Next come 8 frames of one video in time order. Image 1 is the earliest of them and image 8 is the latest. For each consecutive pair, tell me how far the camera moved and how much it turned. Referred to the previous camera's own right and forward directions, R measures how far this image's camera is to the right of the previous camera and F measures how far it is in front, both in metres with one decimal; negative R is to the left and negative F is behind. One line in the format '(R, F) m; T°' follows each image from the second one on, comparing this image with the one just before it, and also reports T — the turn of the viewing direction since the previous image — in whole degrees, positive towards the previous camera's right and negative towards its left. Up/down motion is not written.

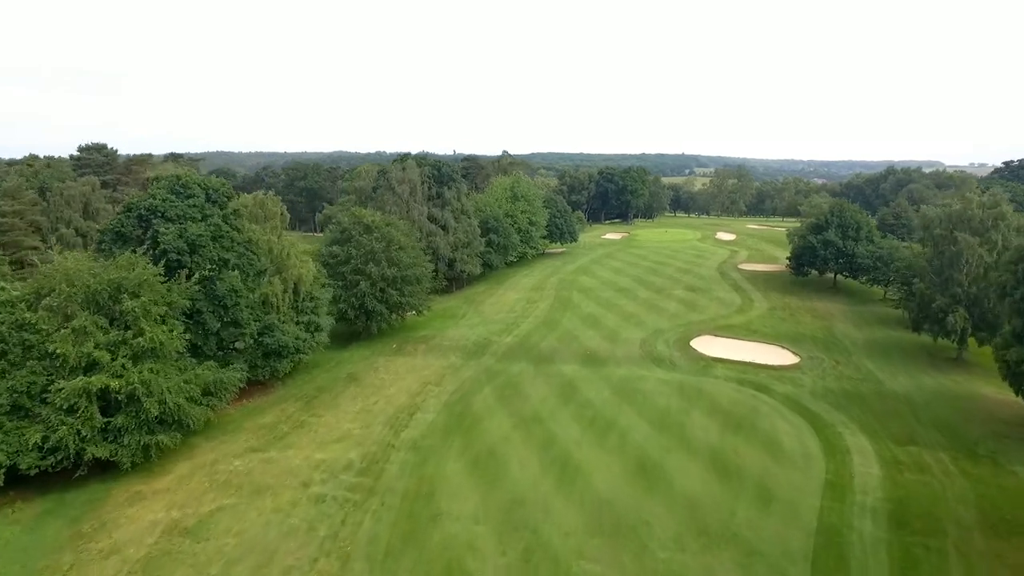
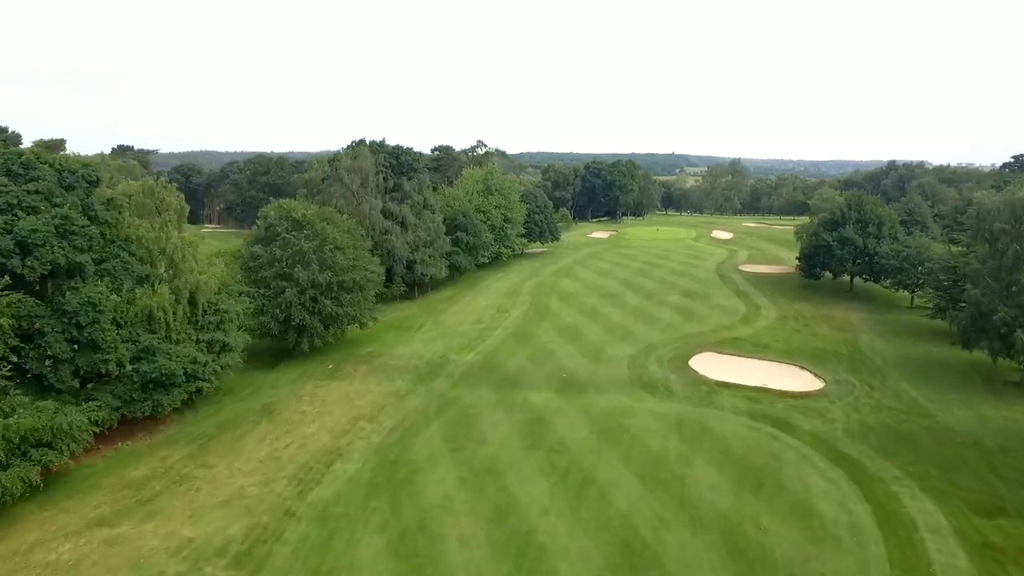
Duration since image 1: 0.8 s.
(+1.3, +6.5) m; +1°
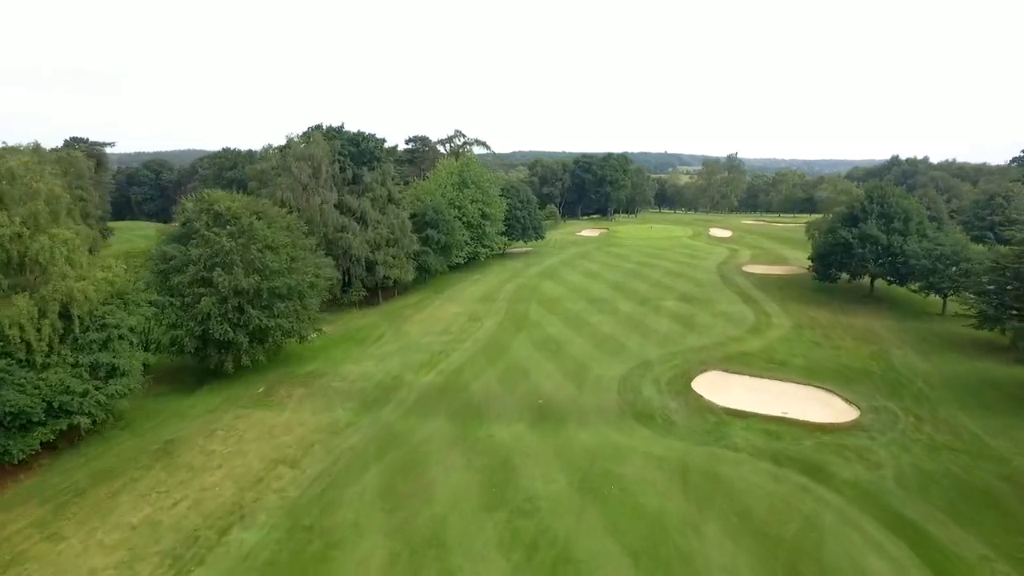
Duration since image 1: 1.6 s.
(+1.0, +5.3) m; +1°
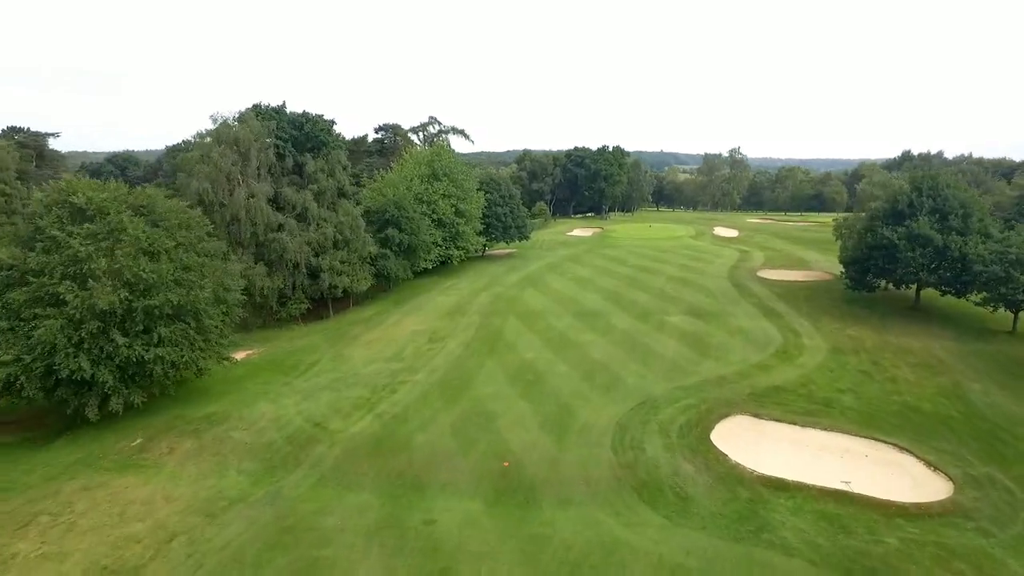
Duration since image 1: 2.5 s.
(+1.0, +6.6) m; 0°
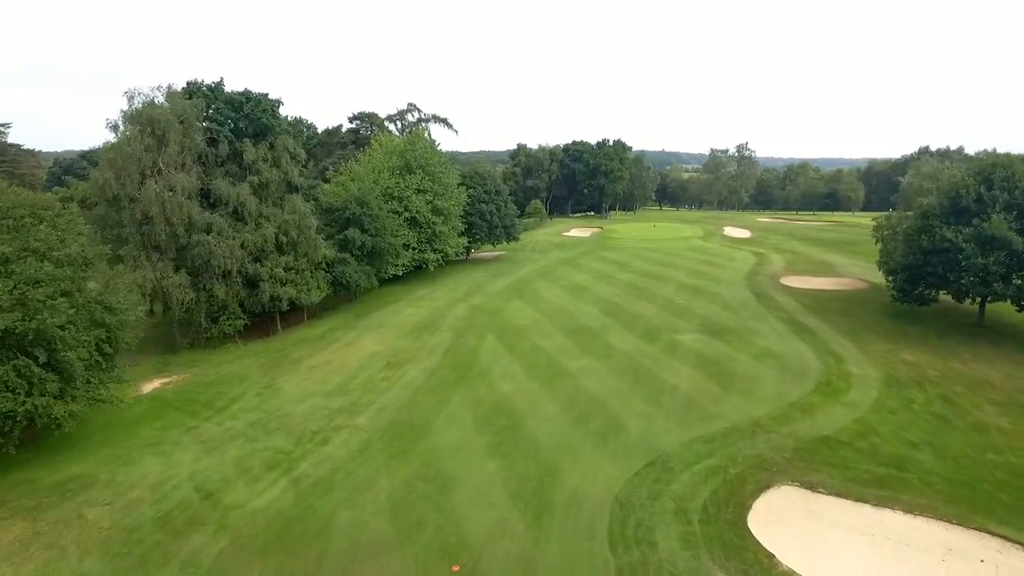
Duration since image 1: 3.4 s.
(+0.8, +5.5) m; 0°
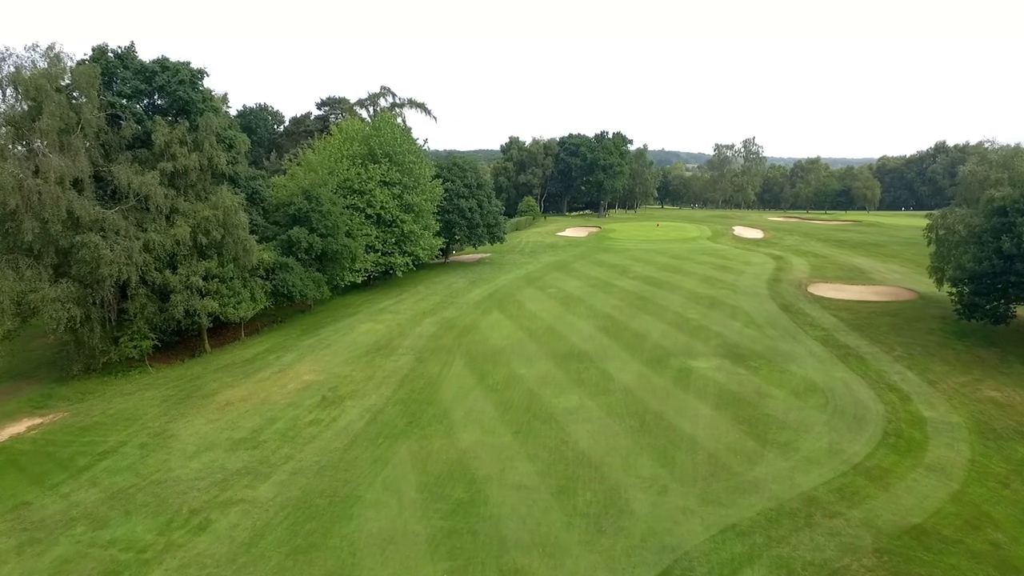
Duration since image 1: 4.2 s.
(+0.8, +5.3) m; 0°
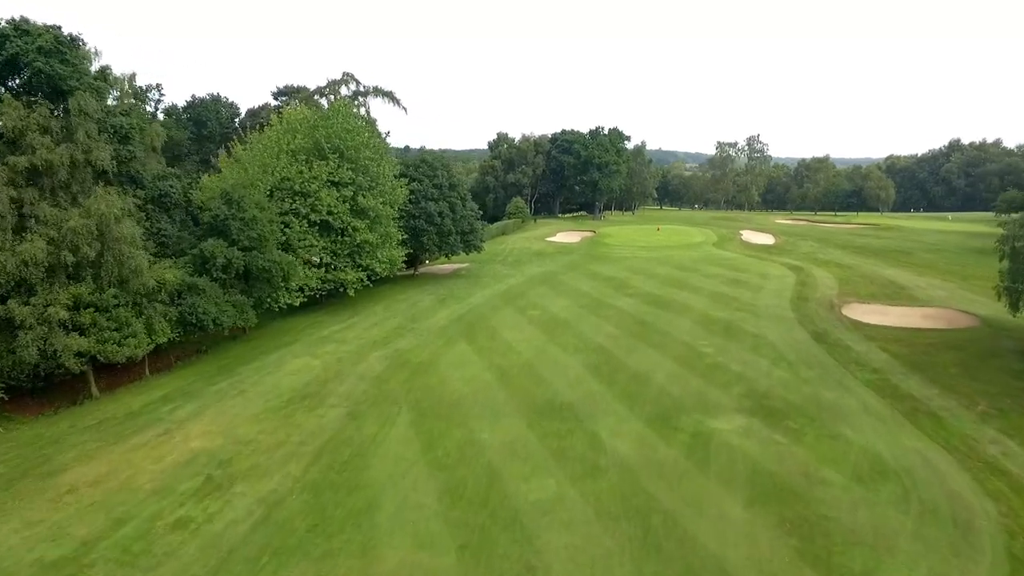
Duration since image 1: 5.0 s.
(+0.8, +5.2) m; 0°
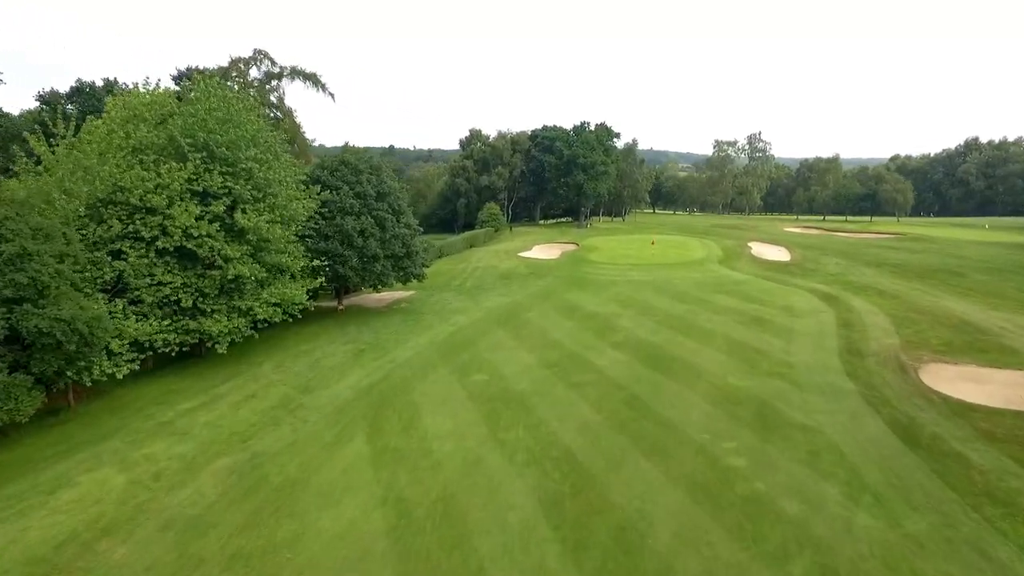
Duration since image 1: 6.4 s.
(+1.4, +7.8) m; +1°
